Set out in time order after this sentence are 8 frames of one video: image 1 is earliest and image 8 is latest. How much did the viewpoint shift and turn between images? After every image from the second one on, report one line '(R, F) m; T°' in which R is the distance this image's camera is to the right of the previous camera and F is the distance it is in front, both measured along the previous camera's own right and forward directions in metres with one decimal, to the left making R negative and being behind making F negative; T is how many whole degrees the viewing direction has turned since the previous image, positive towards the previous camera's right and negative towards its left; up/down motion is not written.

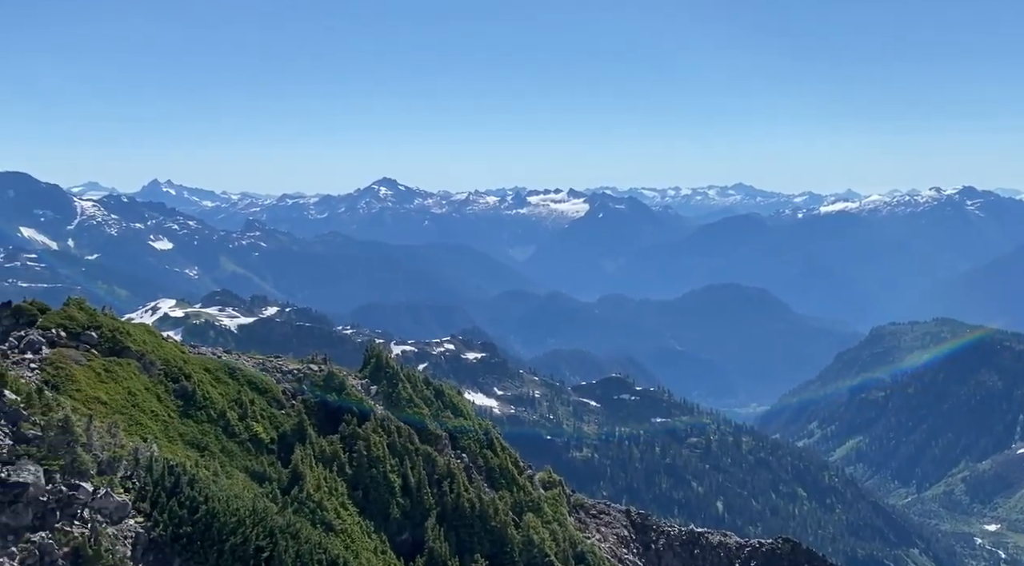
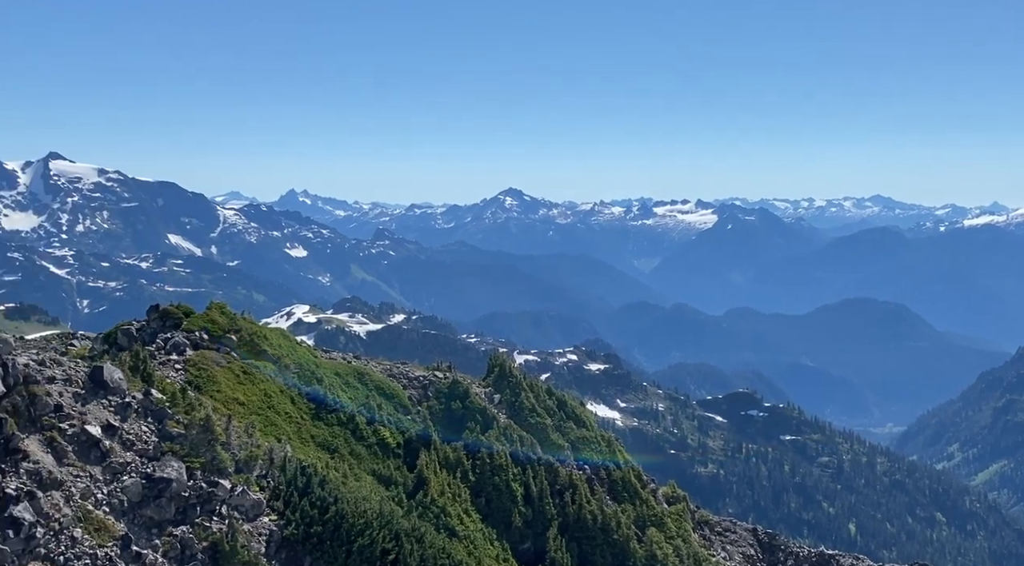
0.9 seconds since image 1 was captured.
(-0.4, -0.7) m; -6°
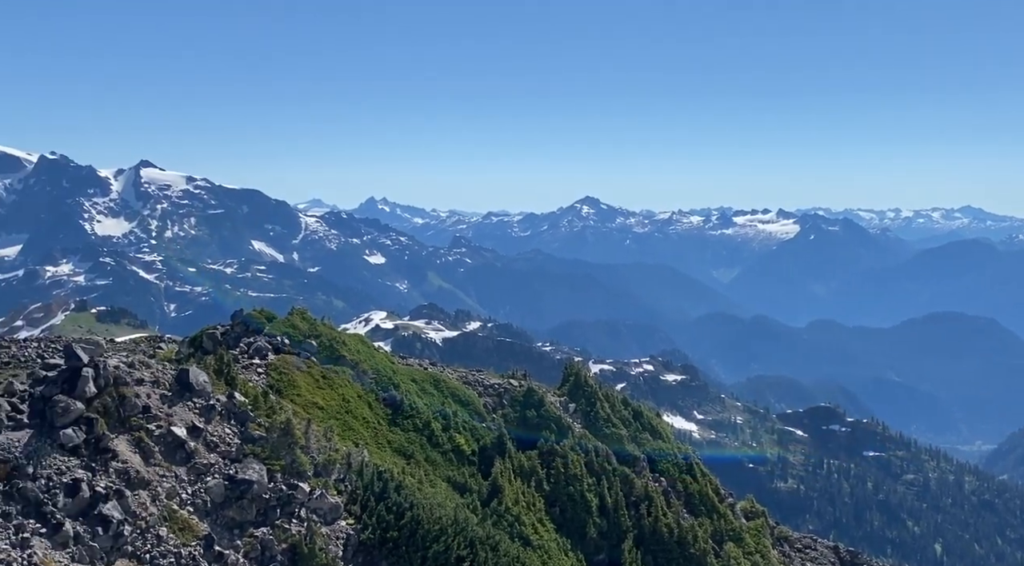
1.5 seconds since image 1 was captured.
(-0.4, -0.1) m; -4°
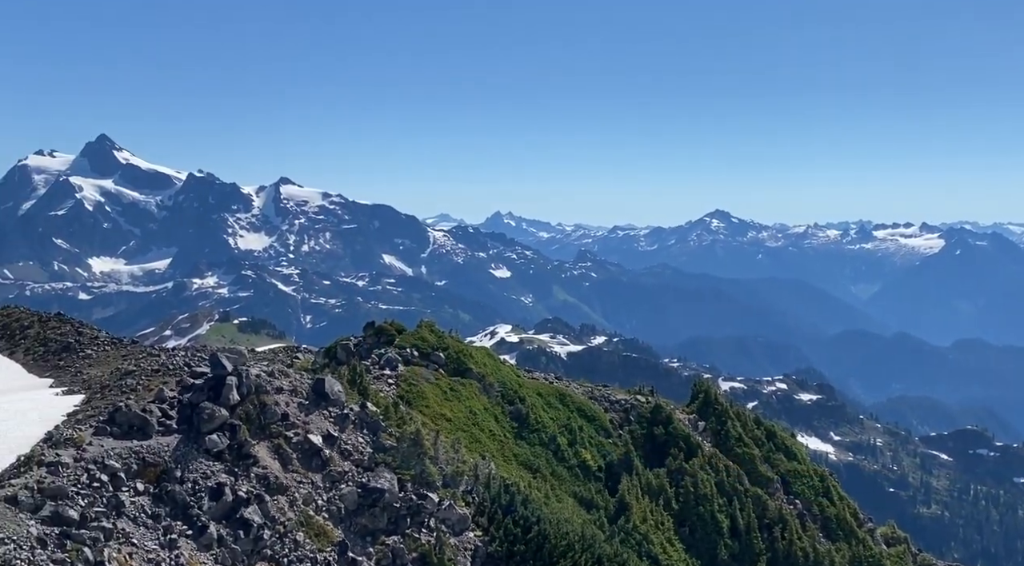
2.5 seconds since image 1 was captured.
(-1.0, +0.3) m; -6°
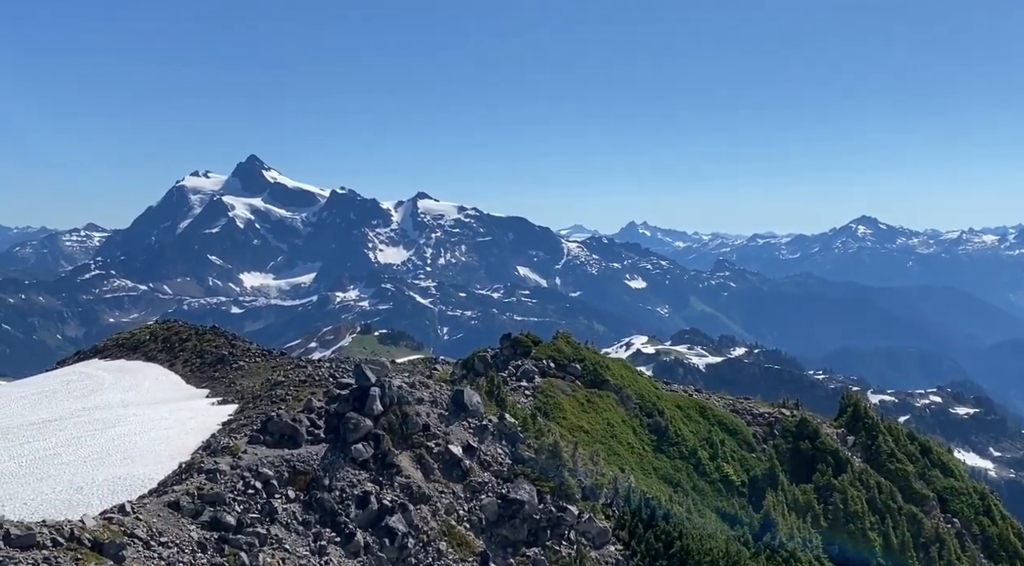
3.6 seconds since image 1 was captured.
(-0.8, +0.6) m; -7°
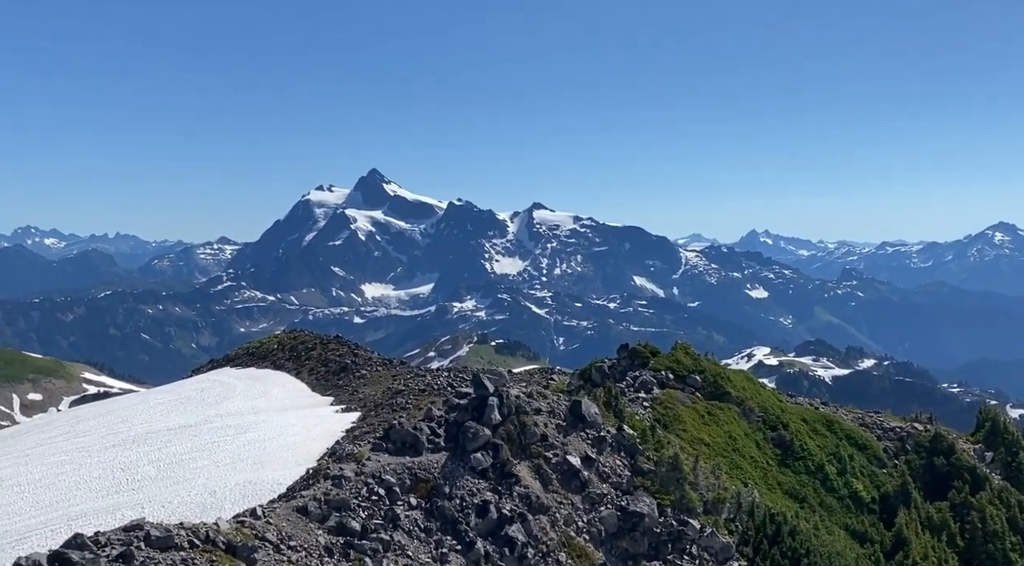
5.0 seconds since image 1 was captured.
(-0.8, +0.8) m; -6°
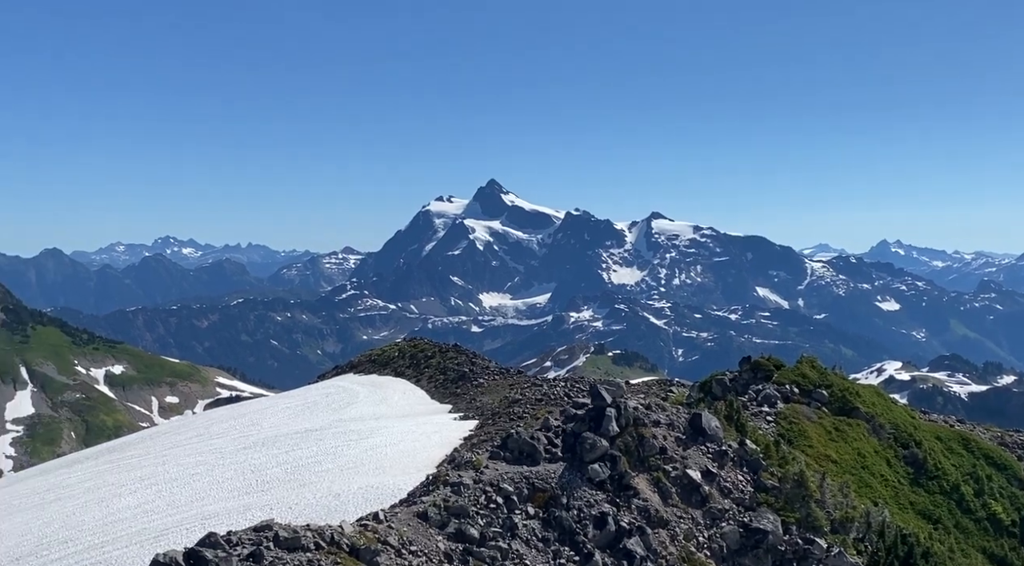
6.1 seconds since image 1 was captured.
(-0.6, +1.2) m; -6°
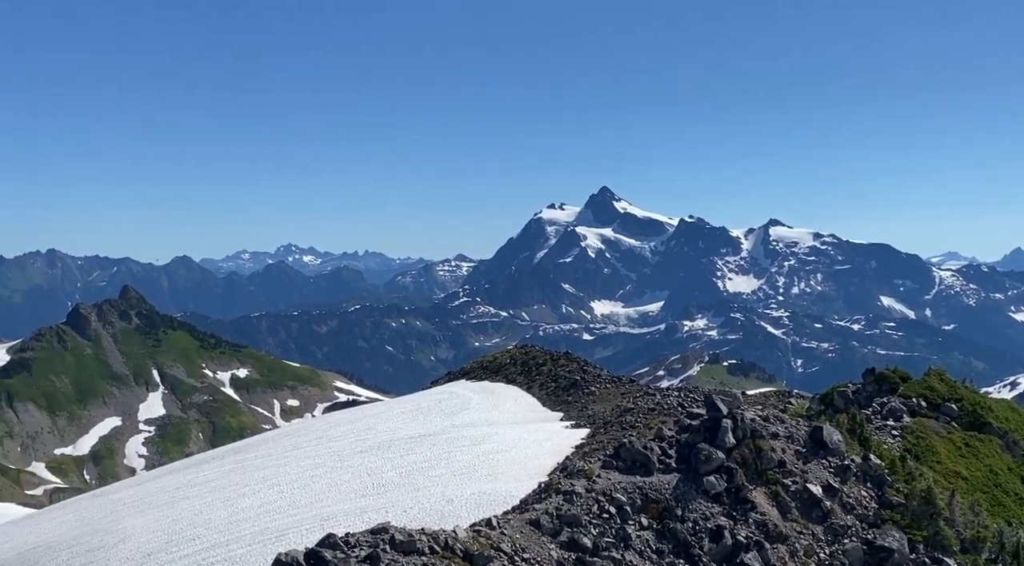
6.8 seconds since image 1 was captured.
(-0.4, +1.4) m; -6°
